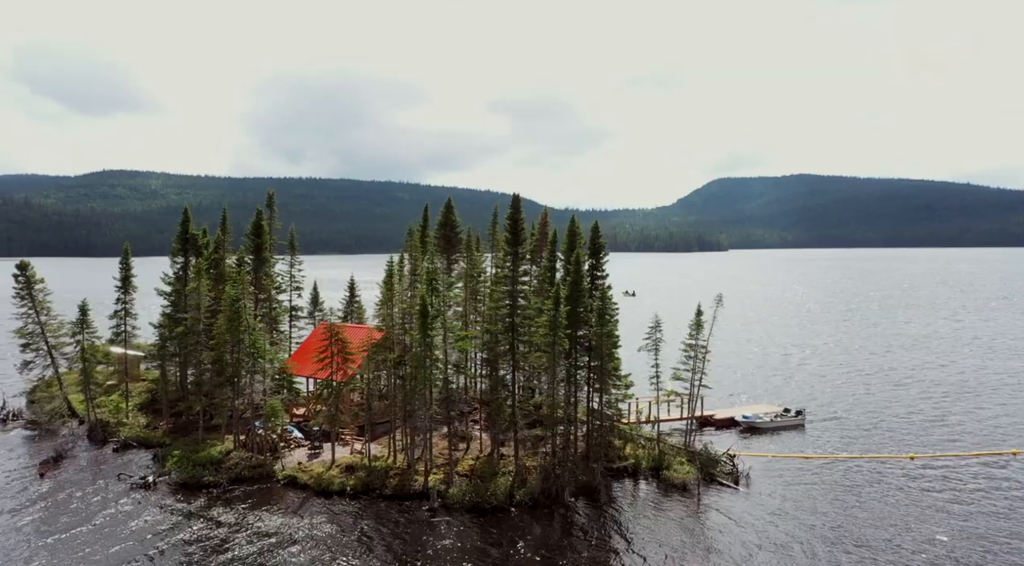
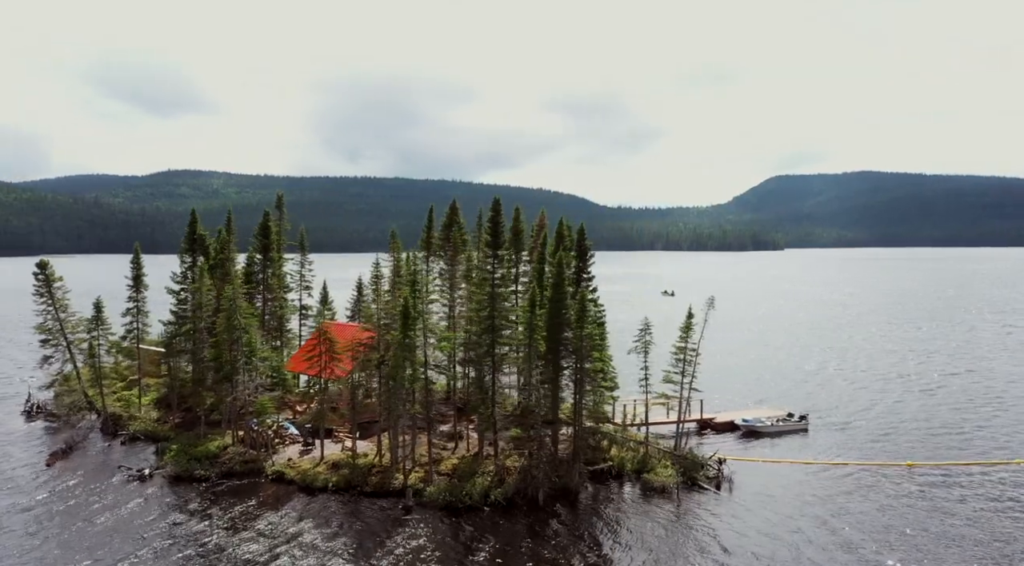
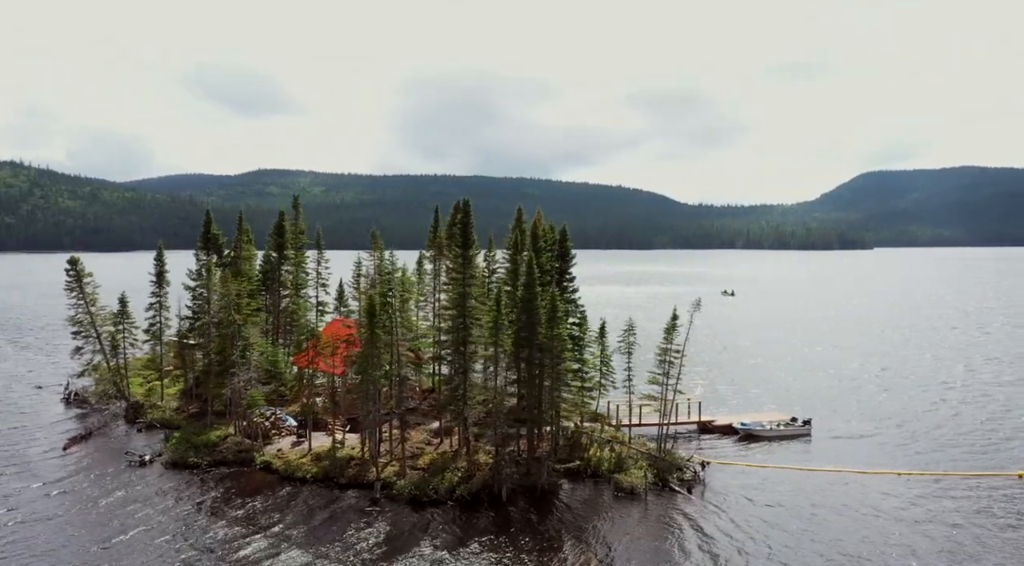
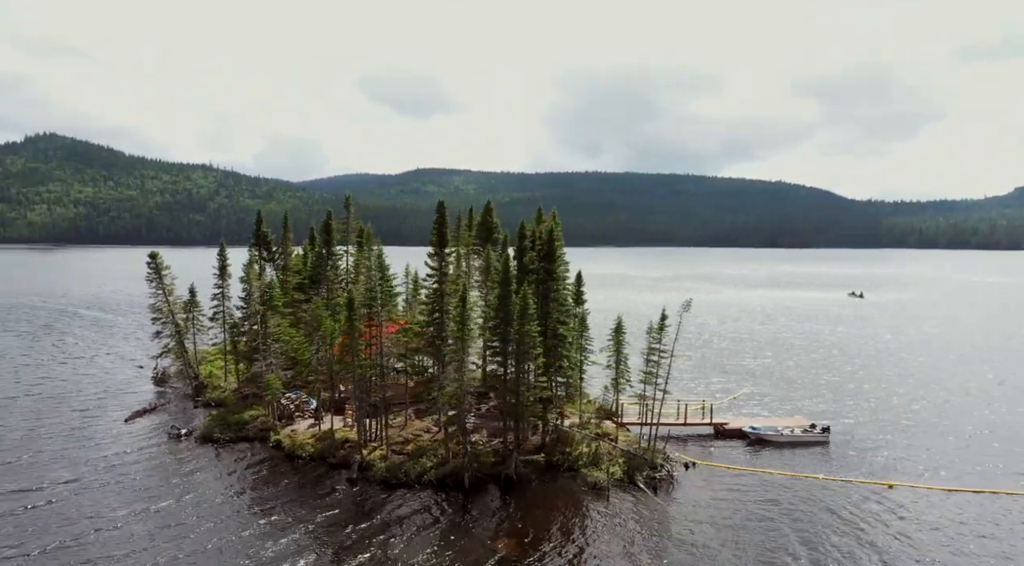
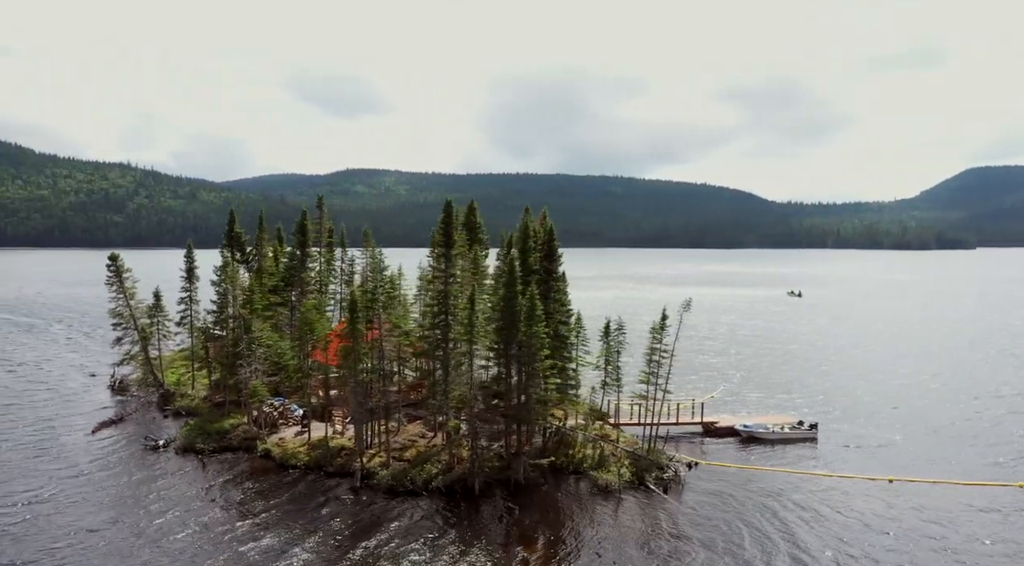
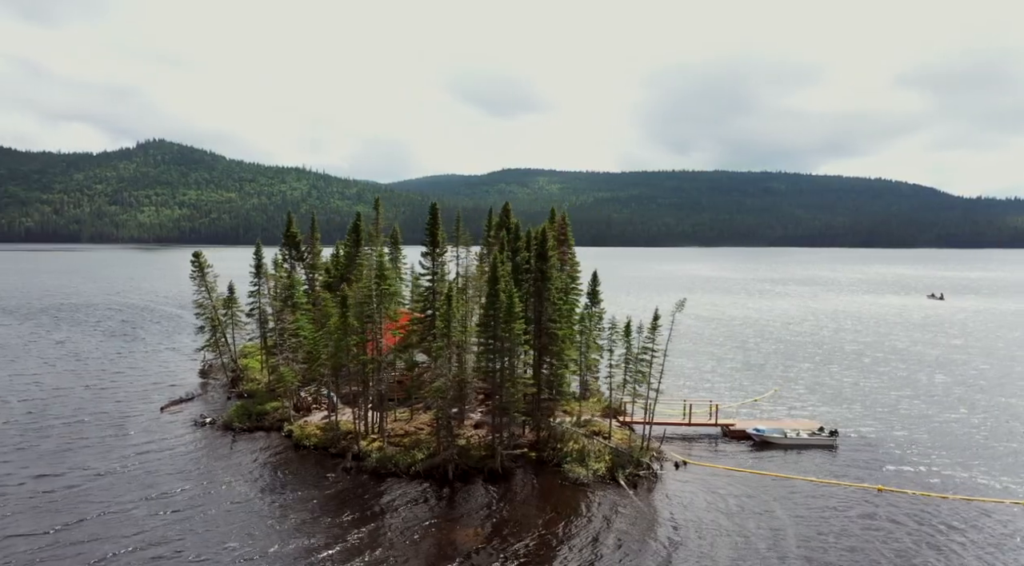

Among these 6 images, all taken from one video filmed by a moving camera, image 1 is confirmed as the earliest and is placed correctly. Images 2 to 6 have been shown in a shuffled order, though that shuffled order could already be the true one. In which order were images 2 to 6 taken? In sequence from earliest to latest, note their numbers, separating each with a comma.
2, 3, 5, 4, 6
